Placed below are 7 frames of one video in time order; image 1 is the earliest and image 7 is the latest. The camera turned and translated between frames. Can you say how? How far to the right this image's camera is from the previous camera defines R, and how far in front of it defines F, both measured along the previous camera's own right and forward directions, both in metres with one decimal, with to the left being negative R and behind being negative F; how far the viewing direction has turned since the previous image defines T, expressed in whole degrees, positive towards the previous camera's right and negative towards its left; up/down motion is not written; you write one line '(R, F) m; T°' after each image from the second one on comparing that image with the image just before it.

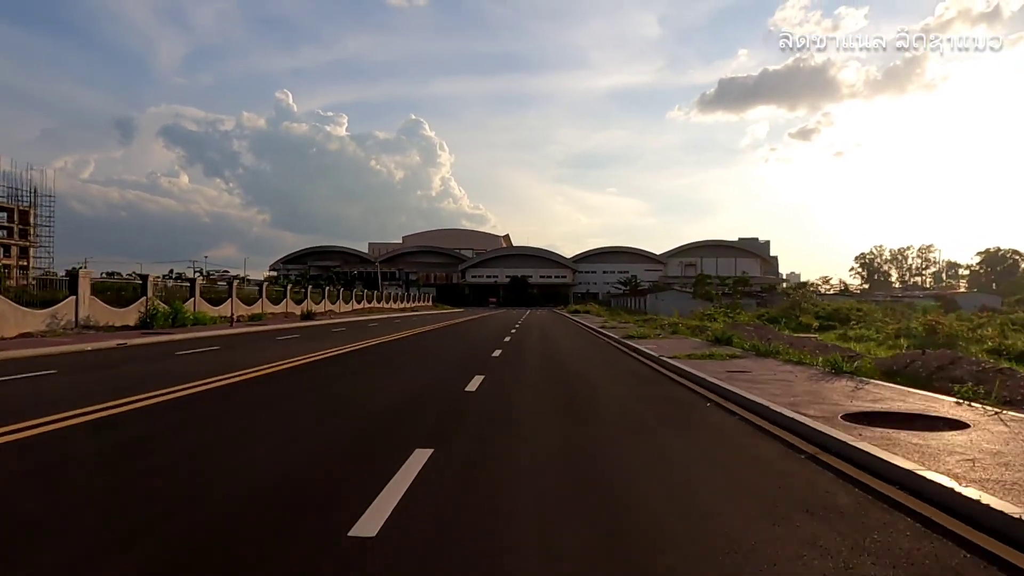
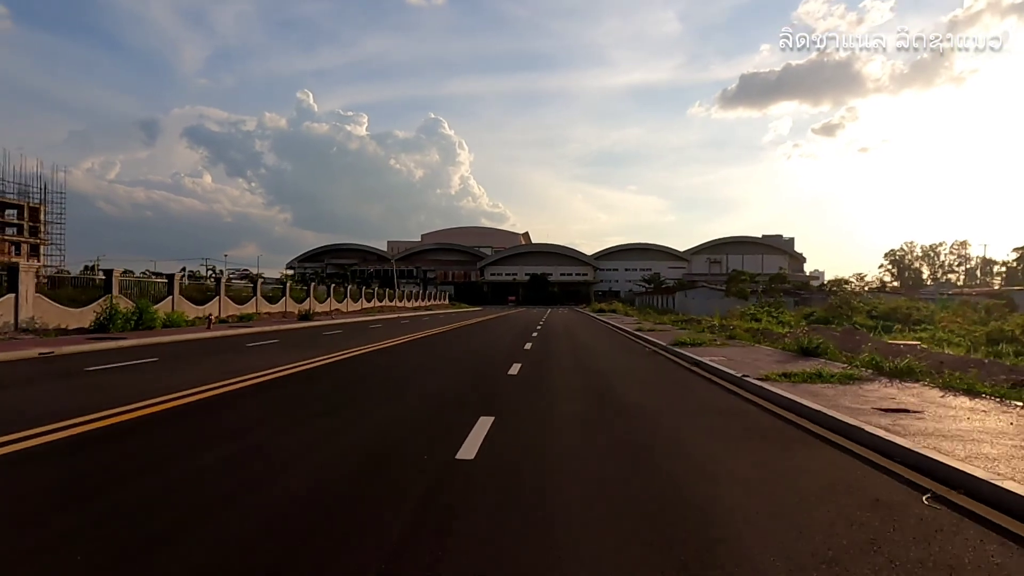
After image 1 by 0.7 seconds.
(0.0, +1.5) m; -2°
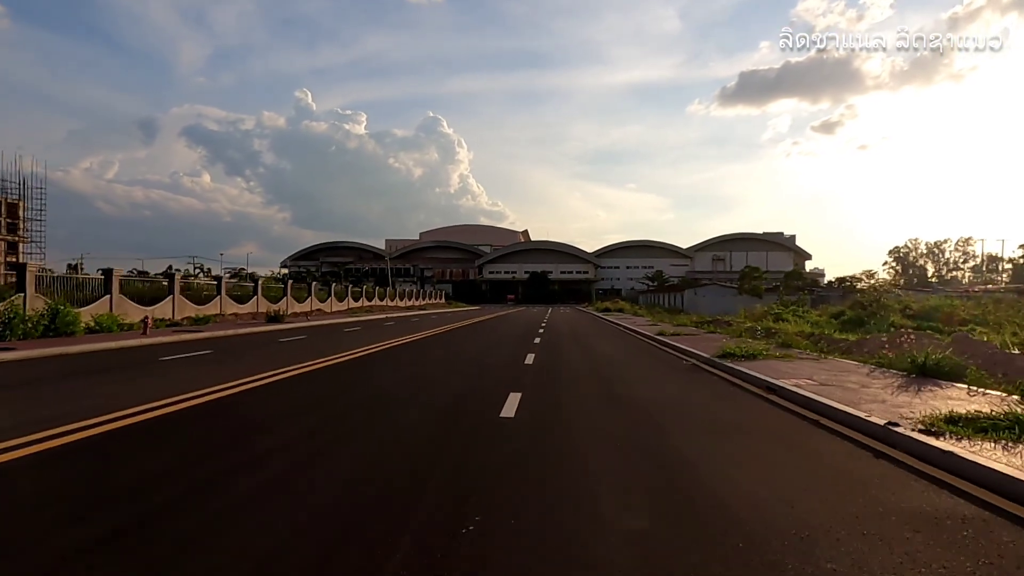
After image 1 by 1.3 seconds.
(0.0, +1.5) m; 0°
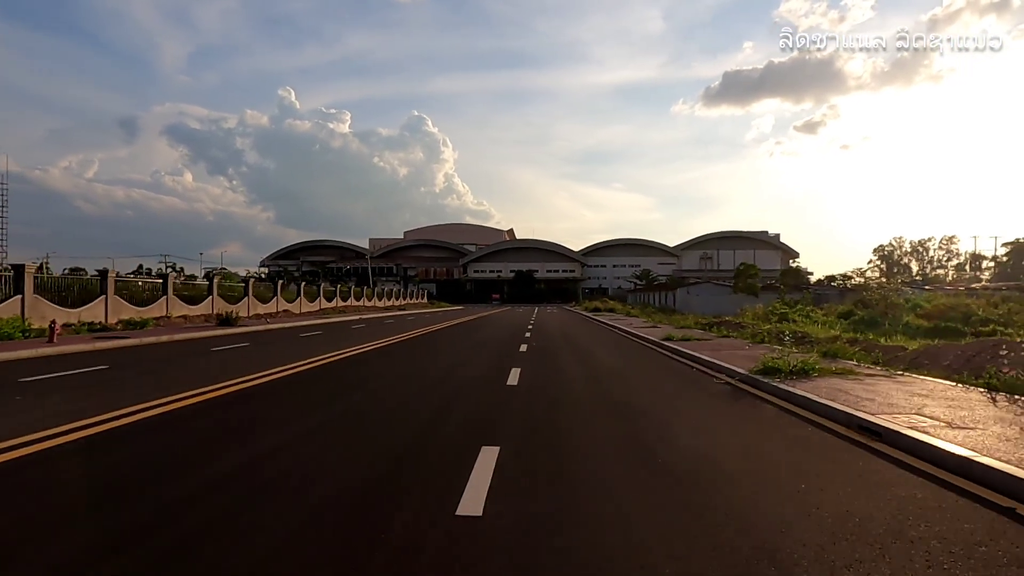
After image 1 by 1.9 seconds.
(0.0, +1.2) m; +1°
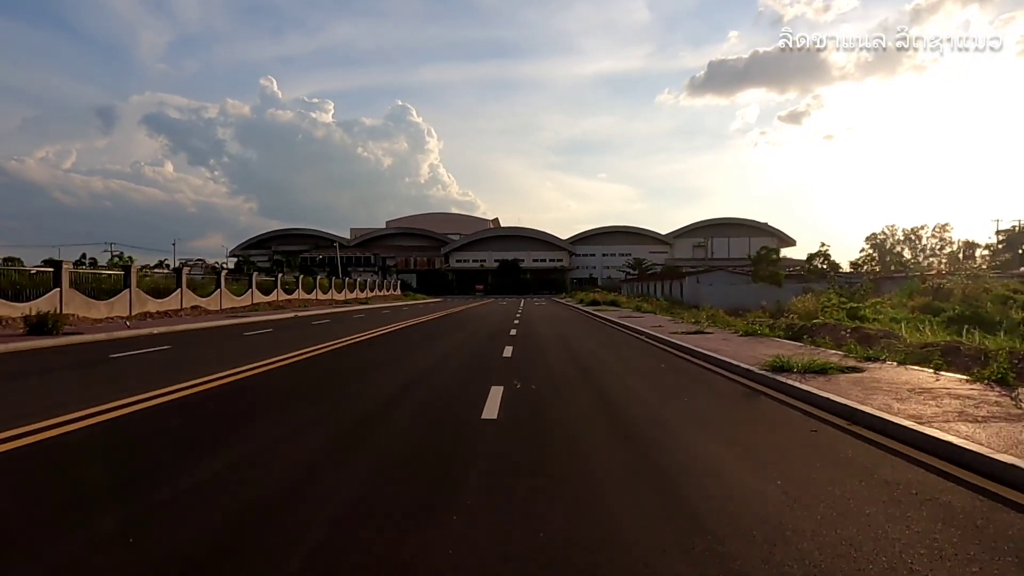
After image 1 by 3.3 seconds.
(+0.1, +3.3) m; +1°
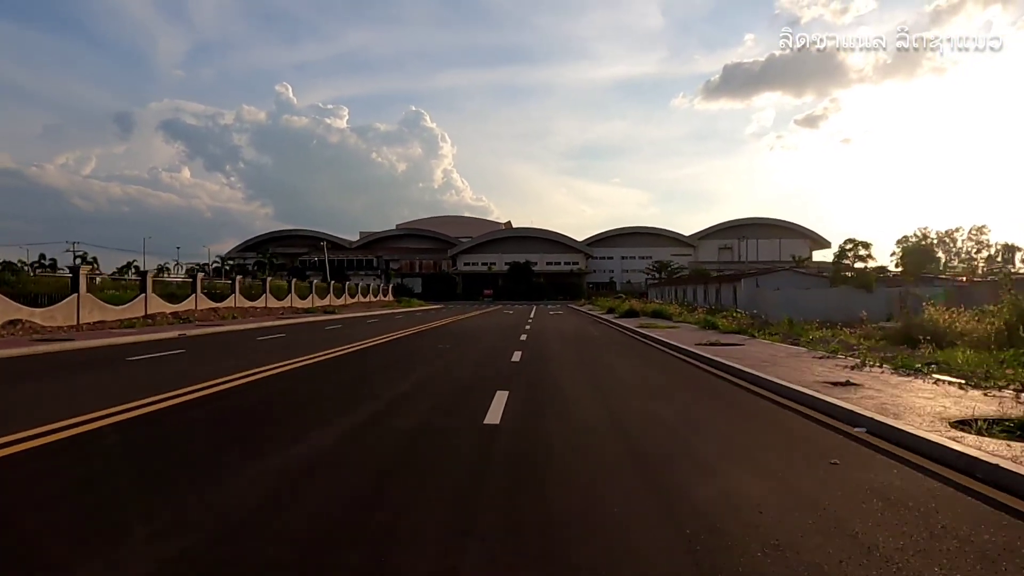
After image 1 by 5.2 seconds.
(+0.1, +4.2) m; -1°
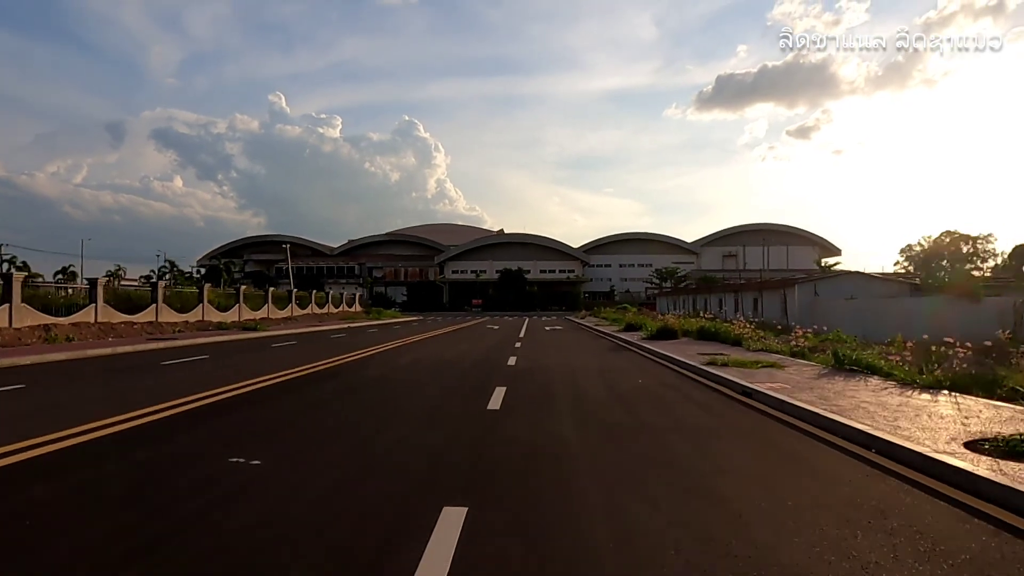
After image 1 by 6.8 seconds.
(+0.1, +3.8) m; +1°
